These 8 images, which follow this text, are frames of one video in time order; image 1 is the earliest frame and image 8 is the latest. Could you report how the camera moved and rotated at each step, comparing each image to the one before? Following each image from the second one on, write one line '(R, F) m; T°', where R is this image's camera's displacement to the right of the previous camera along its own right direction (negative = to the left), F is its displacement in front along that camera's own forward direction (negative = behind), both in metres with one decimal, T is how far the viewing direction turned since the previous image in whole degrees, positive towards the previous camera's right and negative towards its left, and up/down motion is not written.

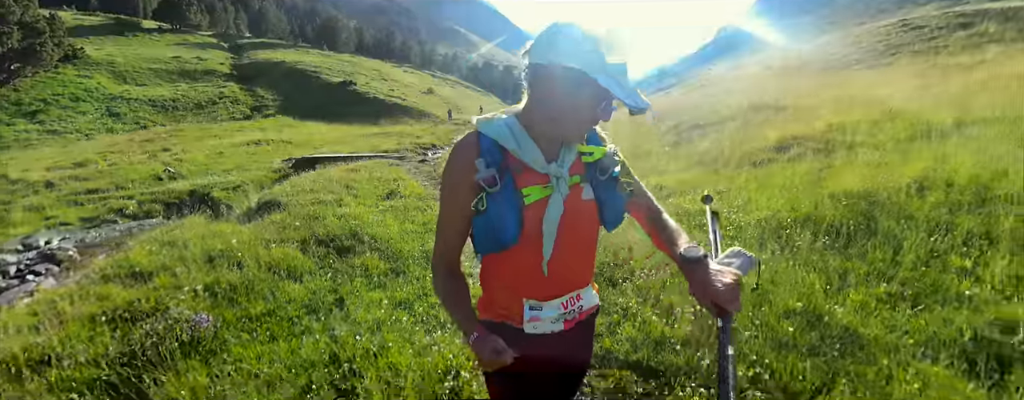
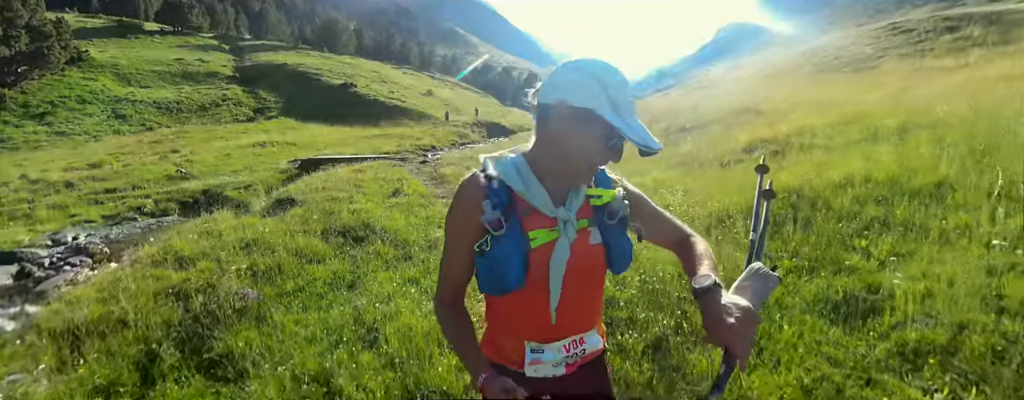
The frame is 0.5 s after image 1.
(+0.2, -1.2) m; 0°
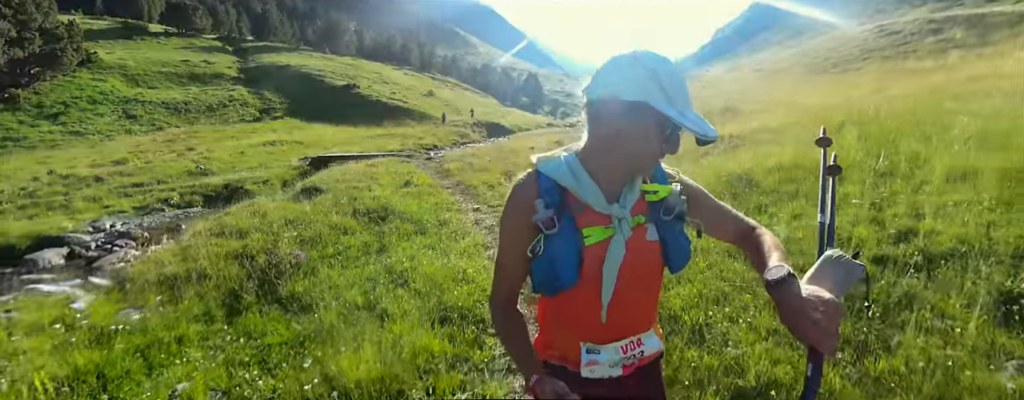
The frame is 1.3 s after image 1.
(+0.1, -1.7) m; 0°
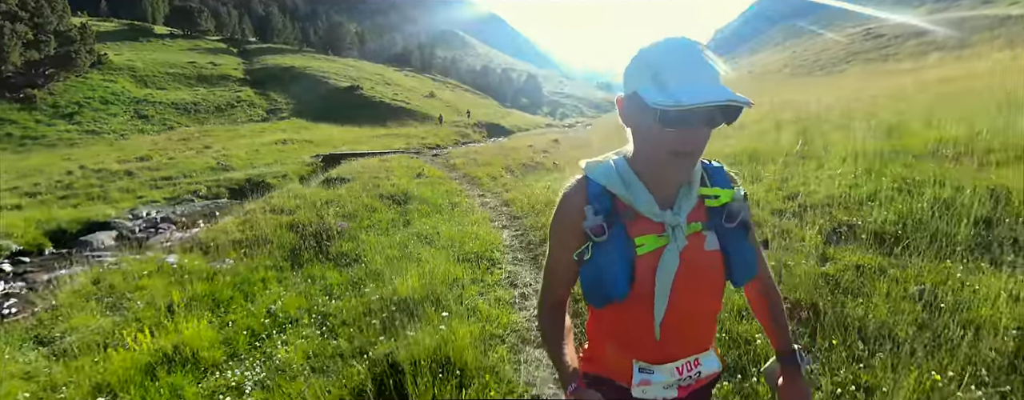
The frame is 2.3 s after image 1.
(0.0, -2.0) m; 0°
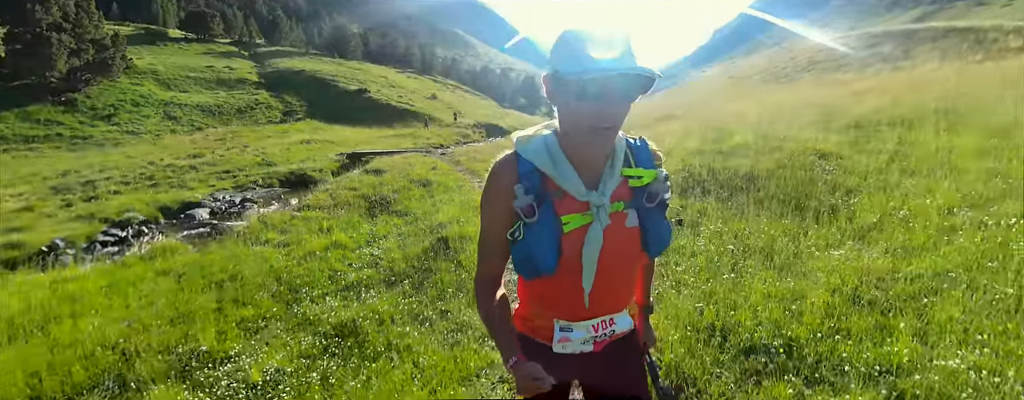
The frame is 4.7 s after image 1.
(+0.6, -6.5) m; 0°
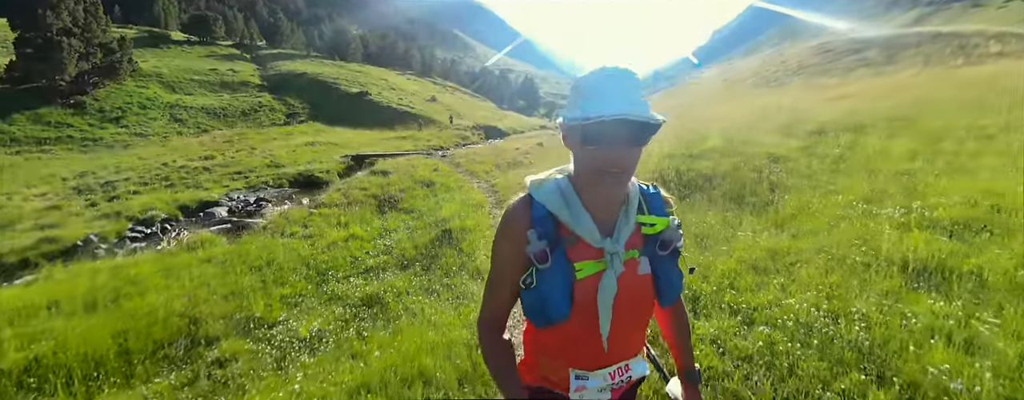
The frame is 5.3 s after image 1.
(+0.2, -1.8) m; 0°
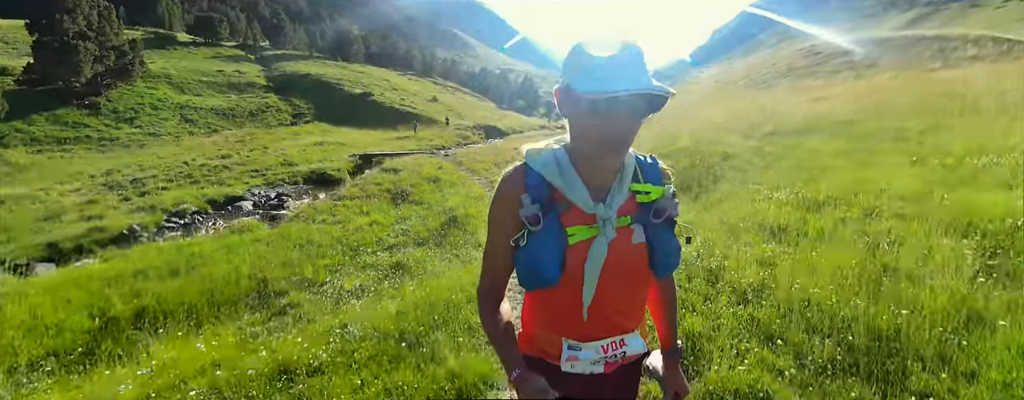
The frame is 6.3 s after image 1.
(+0.2, -2.8) m; 0°
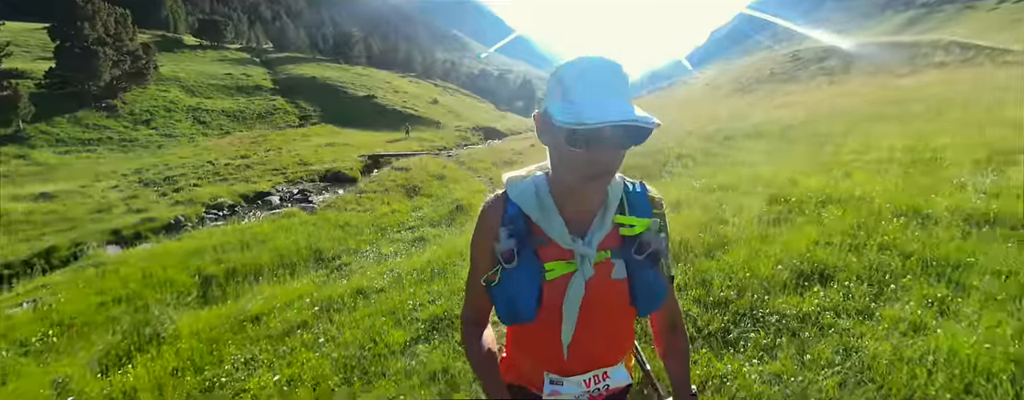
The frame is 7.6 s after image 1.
(+0.2, -4.0) m; 0°
